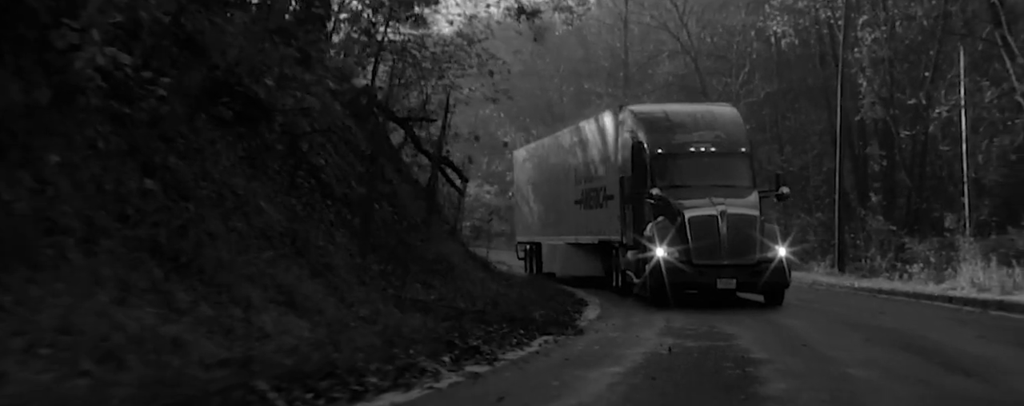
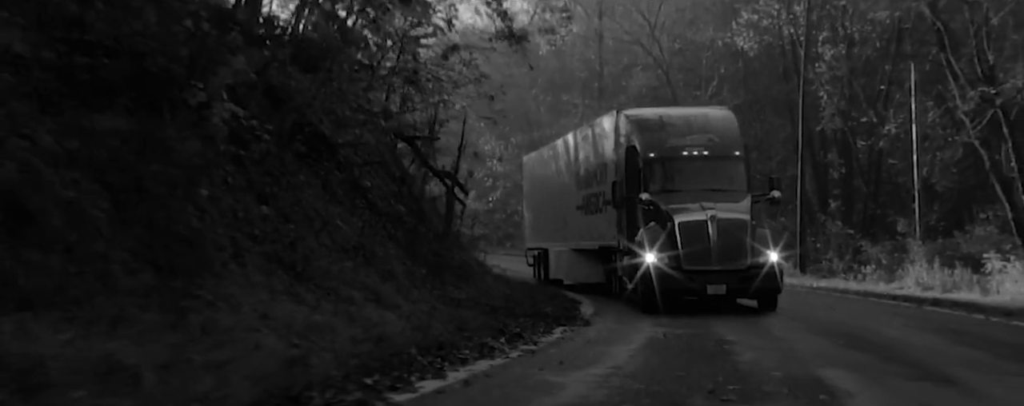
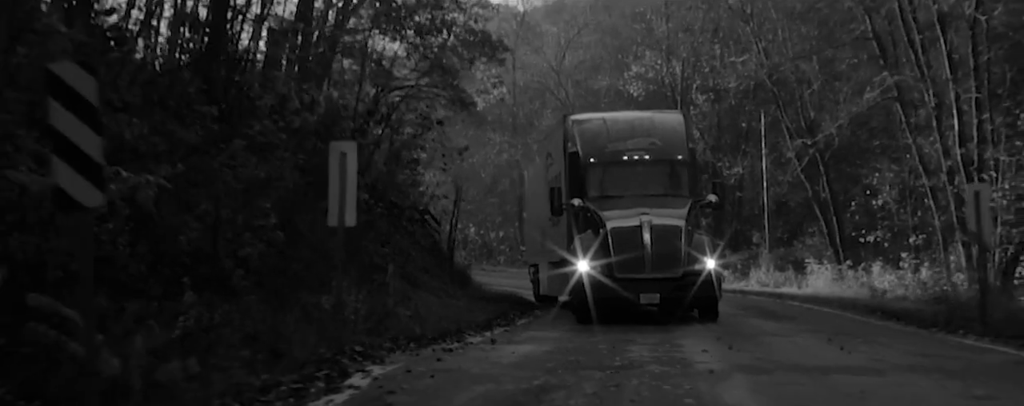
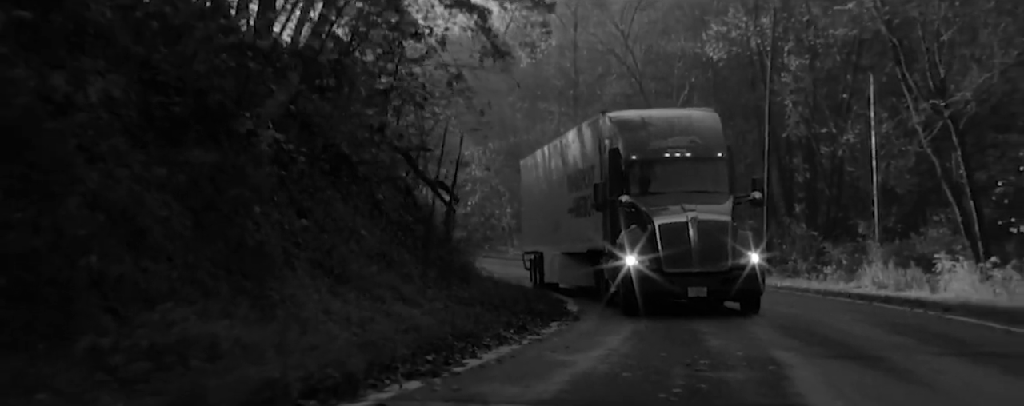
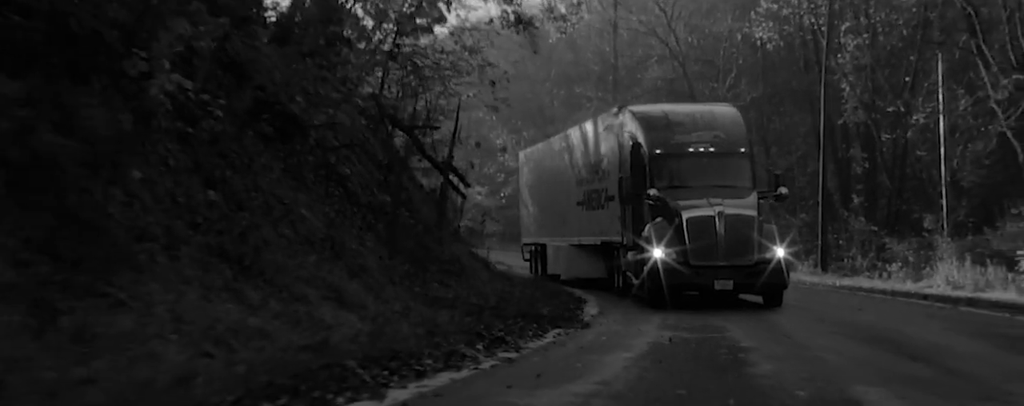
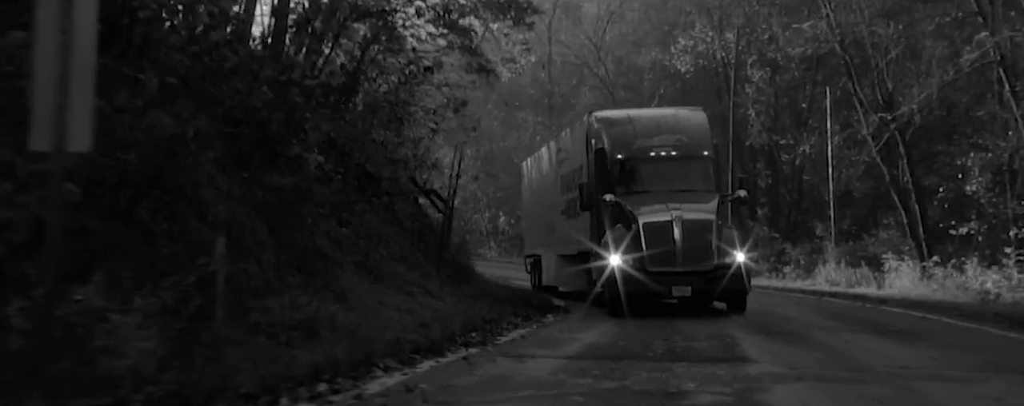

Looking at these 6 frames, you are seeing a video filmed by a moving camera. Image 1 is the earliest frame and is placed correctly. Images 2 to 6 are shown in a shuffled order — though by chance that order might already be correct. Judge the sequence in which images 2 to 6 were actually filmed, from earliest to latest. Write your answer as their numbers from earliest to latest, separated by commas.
5, 2, 4, 6, 3
